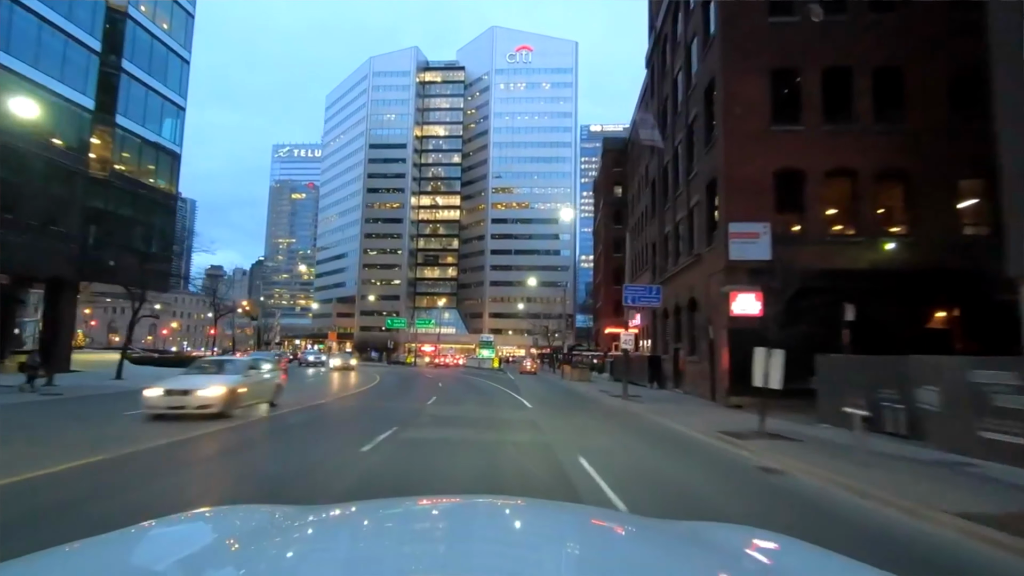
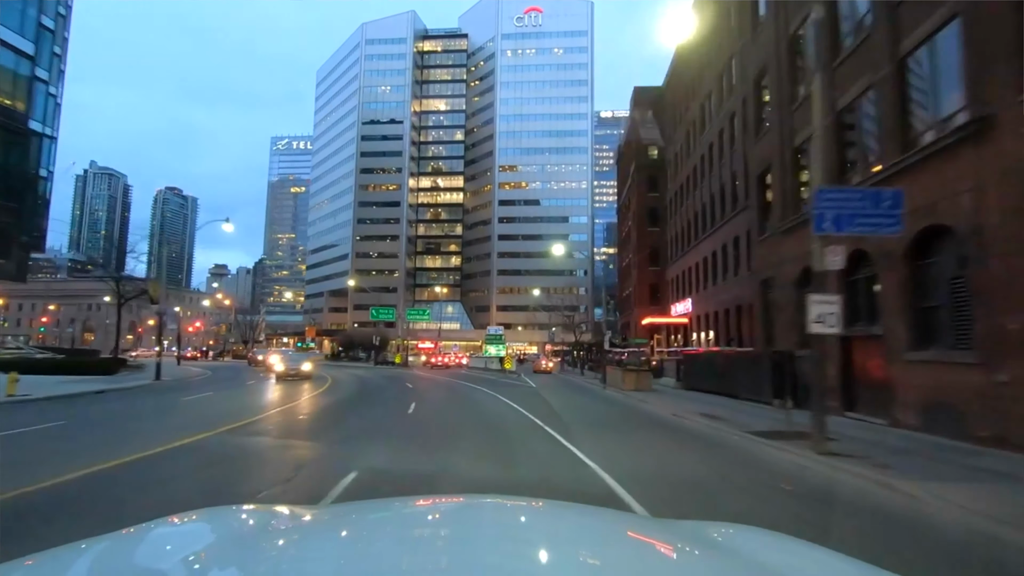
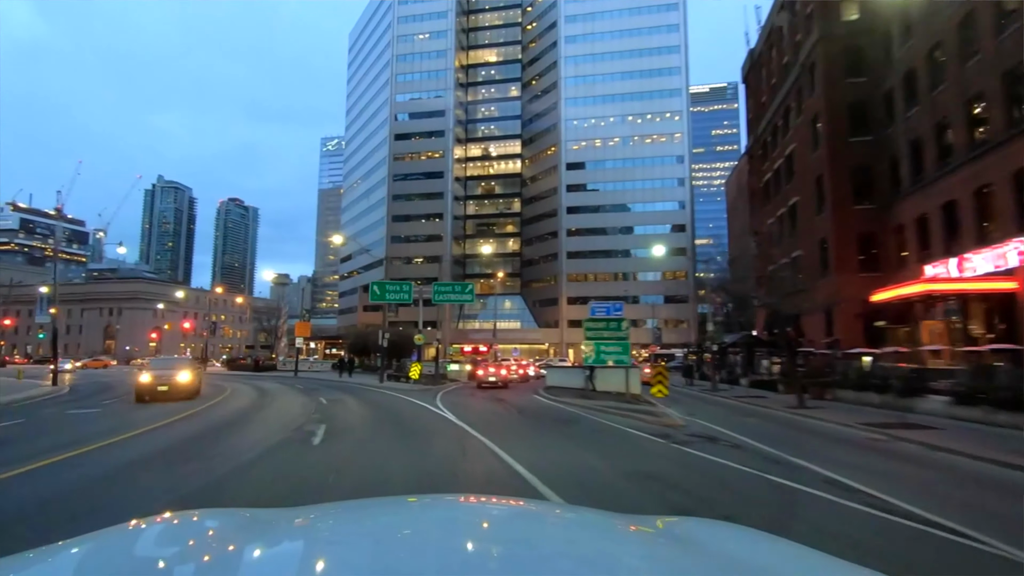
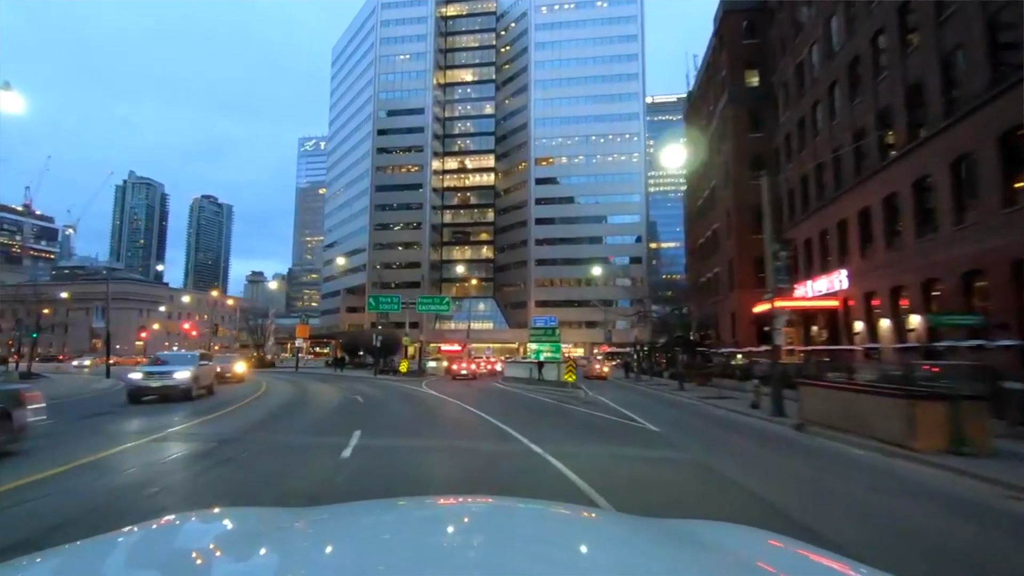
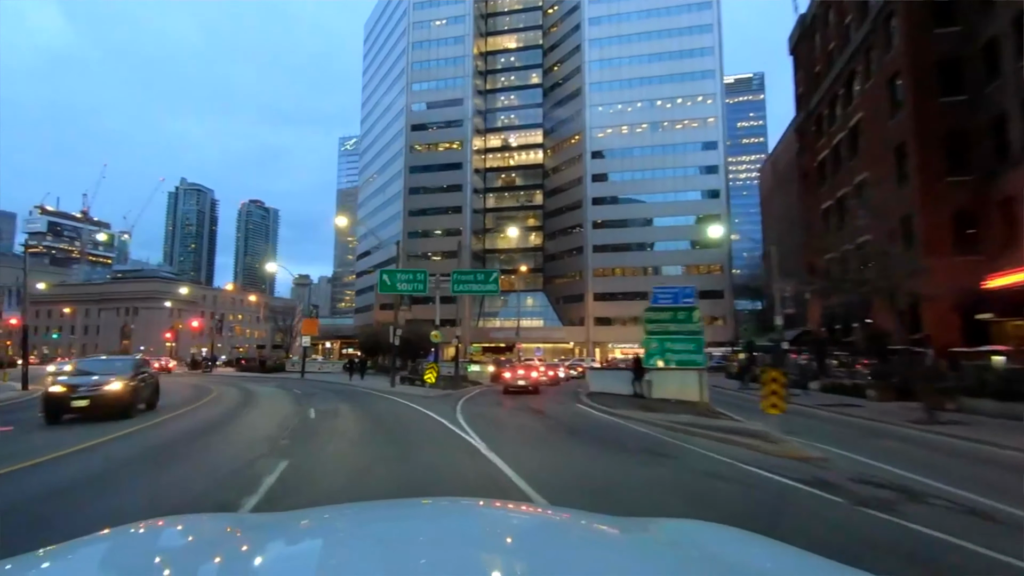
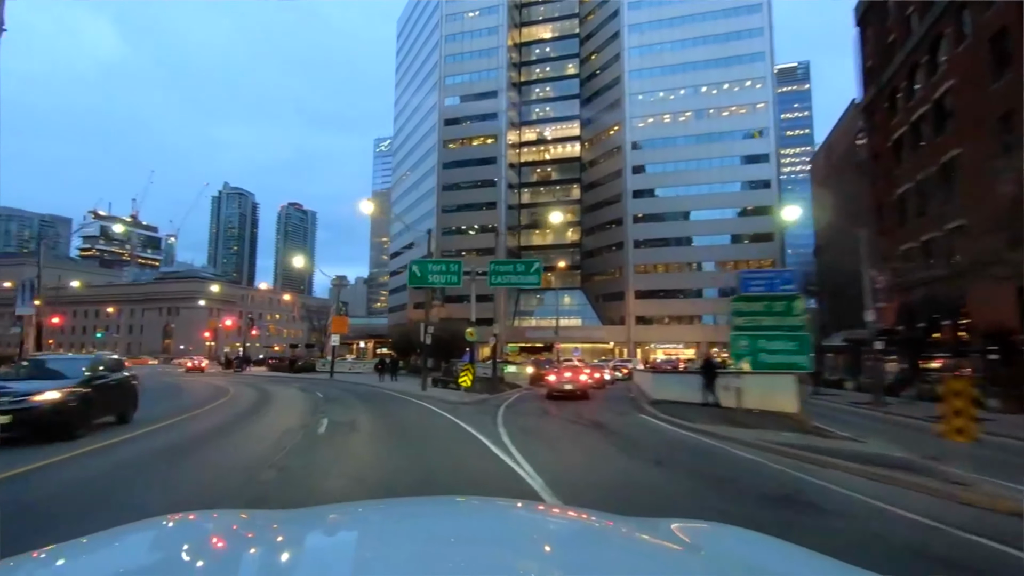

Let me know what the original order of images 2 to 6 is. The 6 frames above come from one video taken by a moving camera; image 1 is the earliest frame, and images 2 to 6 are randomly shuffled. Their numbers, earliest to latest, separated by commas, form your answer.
2, 4, 3, 5, 6
